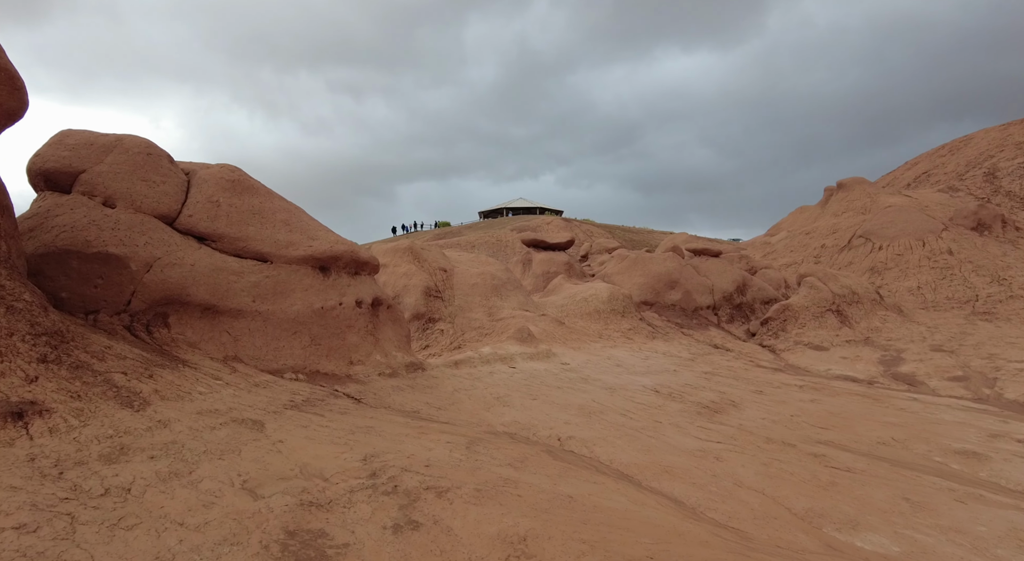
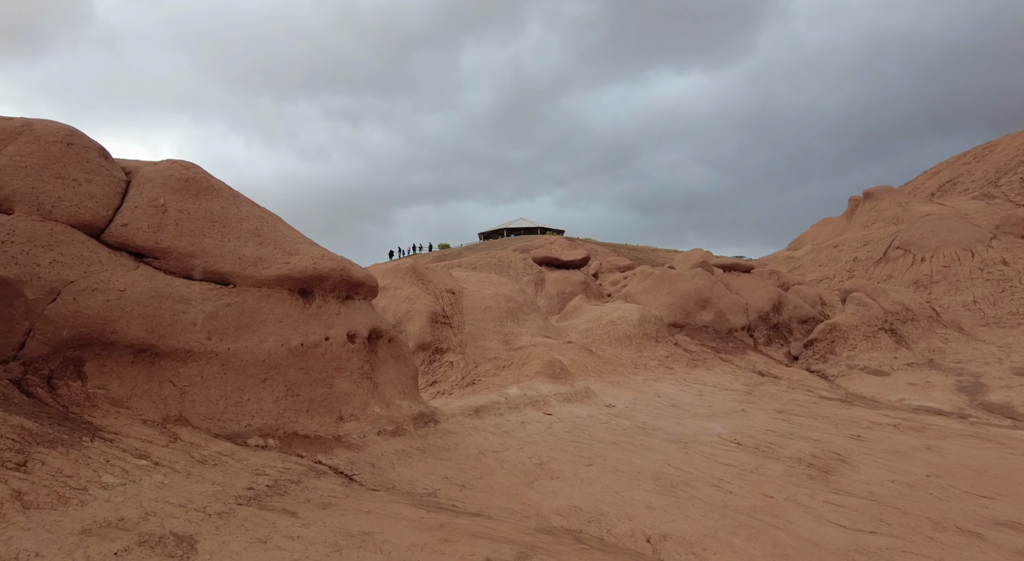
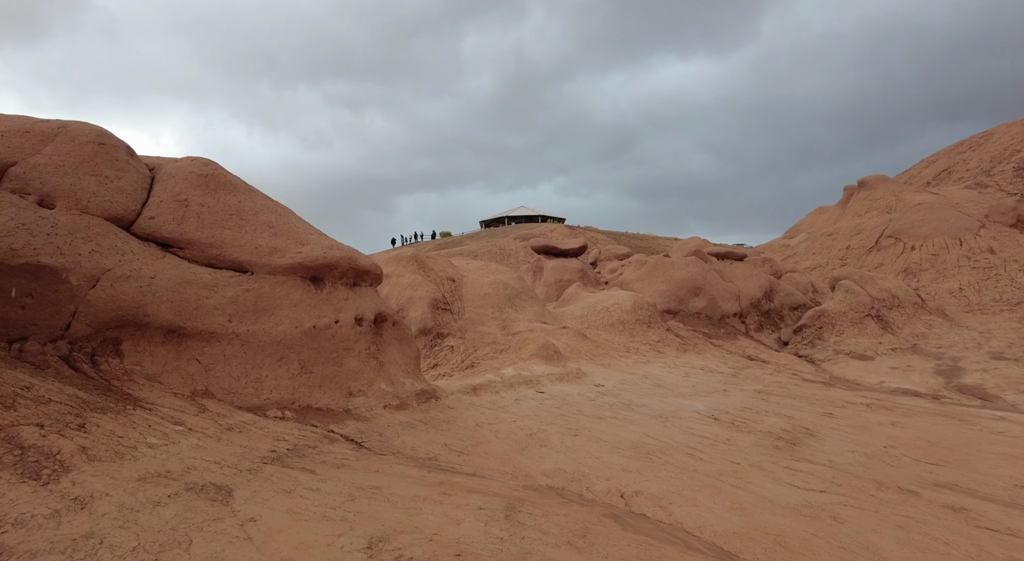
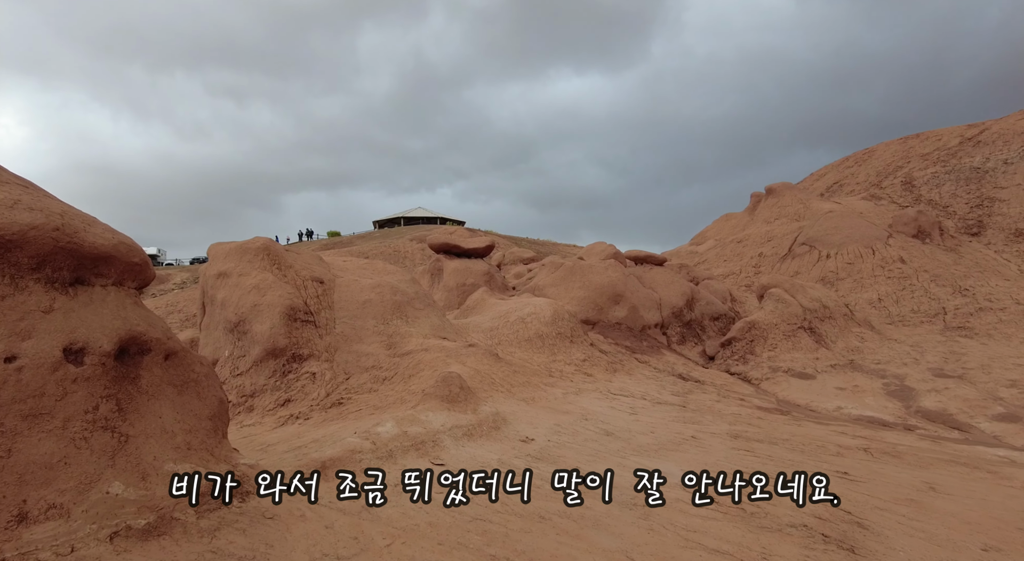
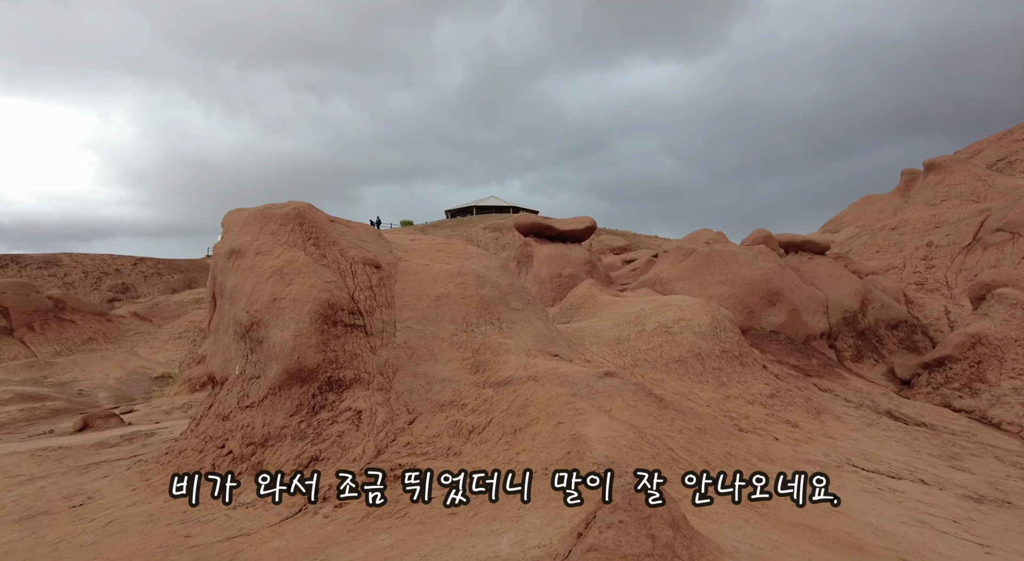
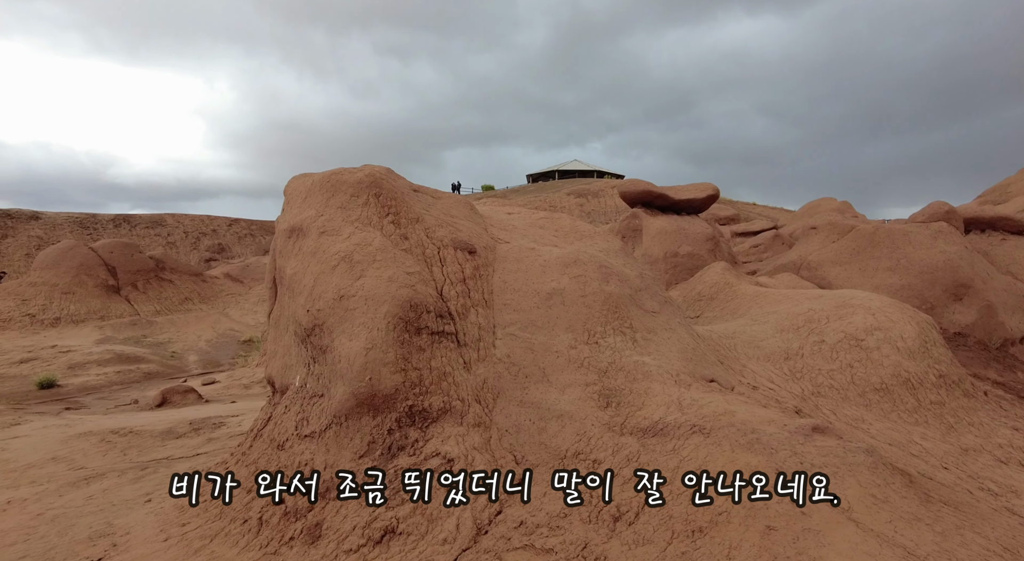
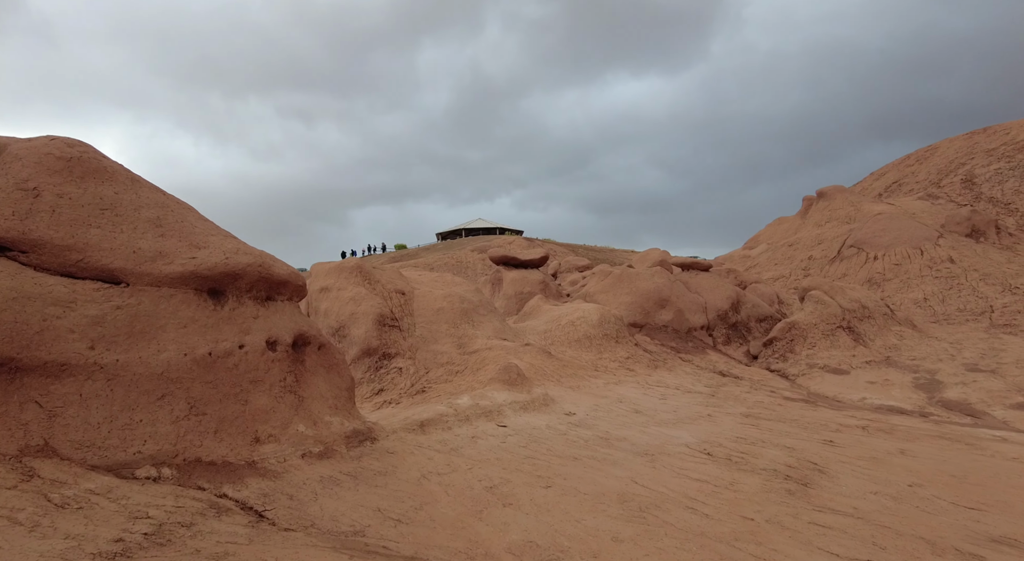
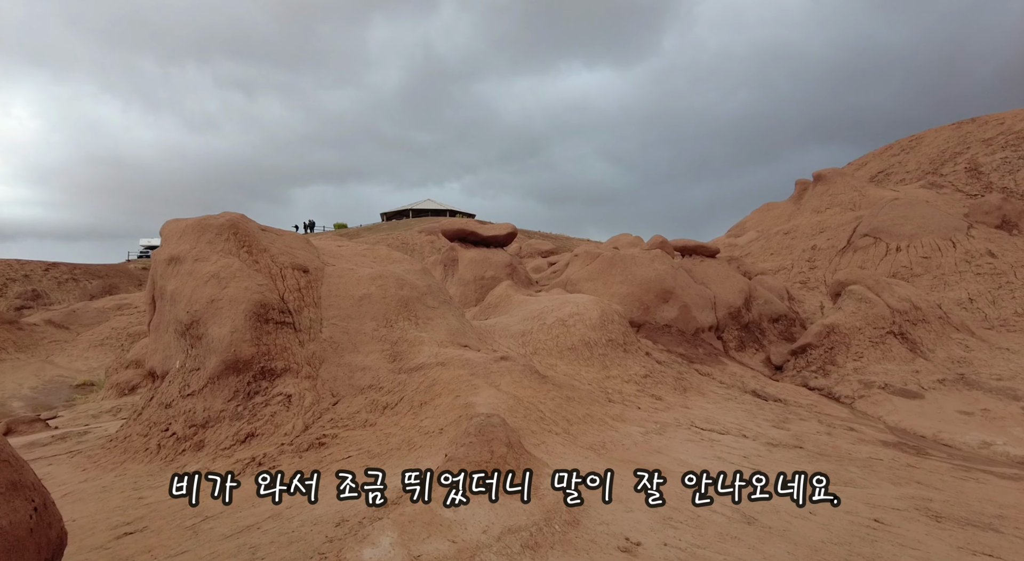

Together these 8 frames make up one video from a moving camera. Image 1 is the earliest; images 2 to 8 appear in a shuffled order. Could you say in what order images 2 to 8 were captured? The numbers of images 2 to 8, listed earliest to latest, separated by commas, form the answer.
3, 2, 7, 4, 8, 5, 6
